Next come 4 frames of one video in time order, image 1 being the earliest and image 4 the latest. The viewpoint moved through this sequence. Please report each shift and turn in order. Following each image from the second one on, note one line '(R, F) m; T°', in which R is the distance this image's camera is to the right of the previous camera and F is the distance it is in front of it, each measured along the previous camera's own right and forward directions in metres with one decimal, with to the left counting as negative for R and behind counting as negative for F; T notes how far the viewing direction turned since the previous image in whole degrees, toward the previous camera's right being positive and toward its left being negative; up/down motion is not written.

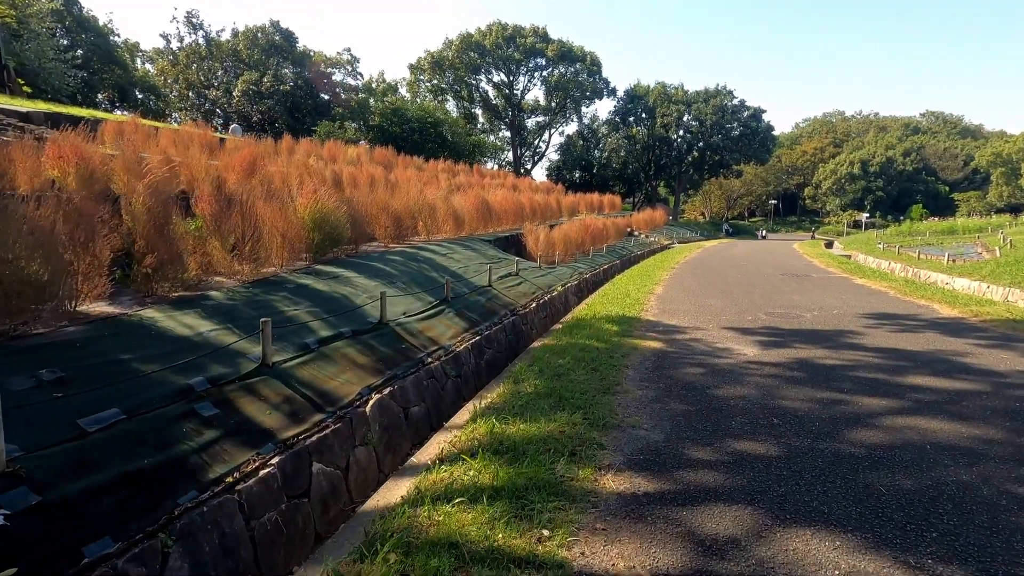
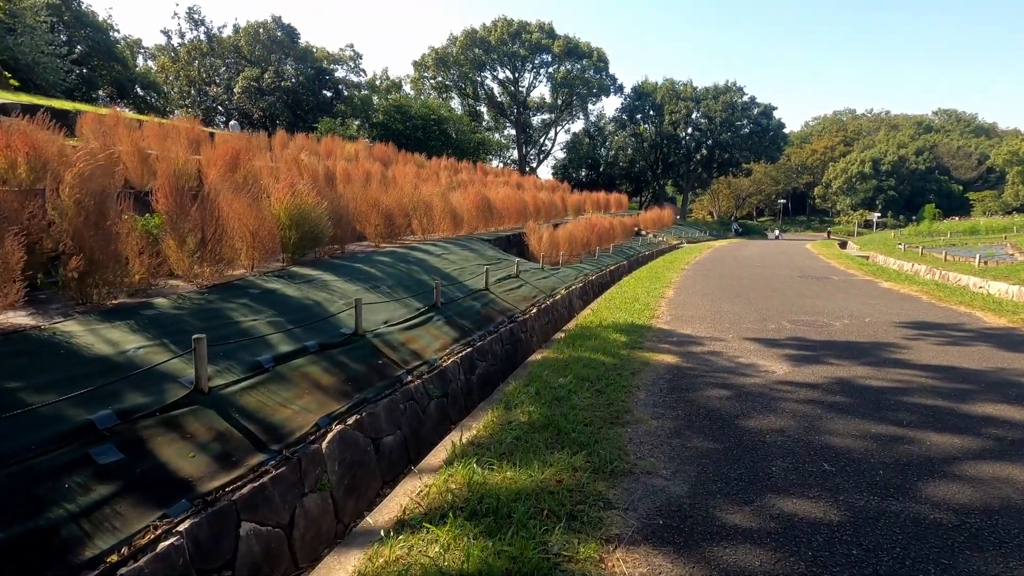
(+0.1, +0.6) m; -1°
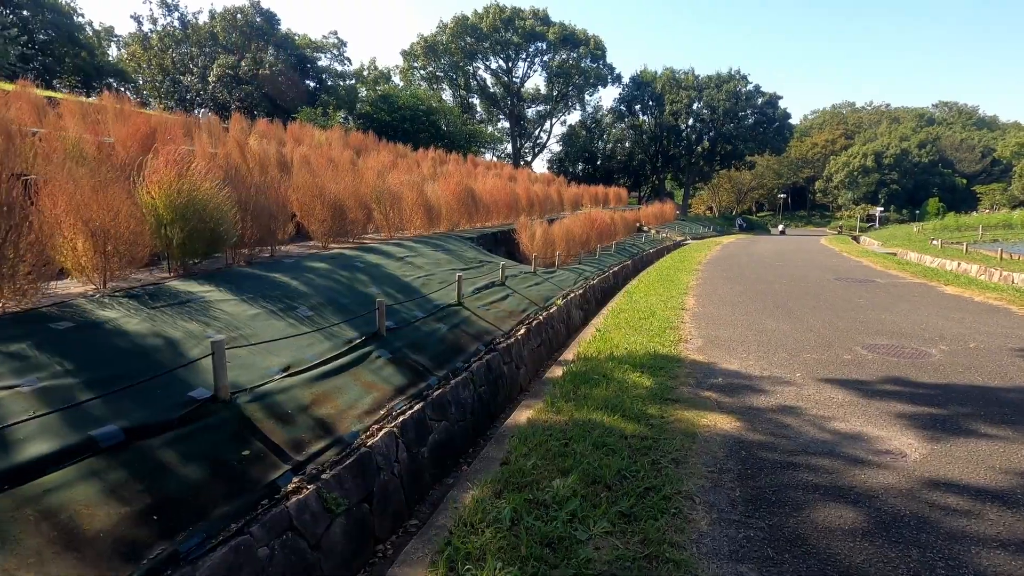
(+0.2, +1.7) m; 0°
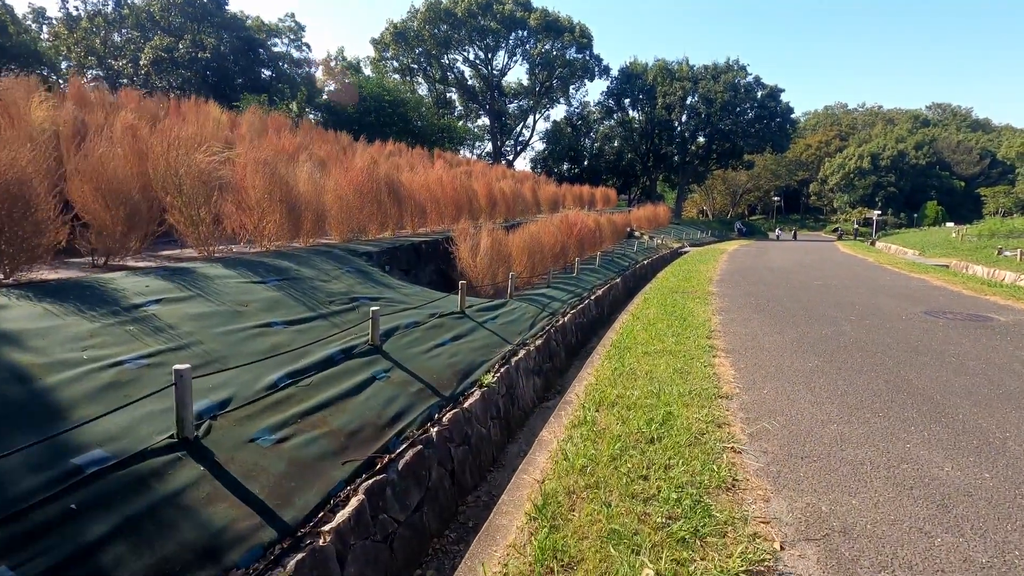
(+0.7, +3.4) m; +1°
